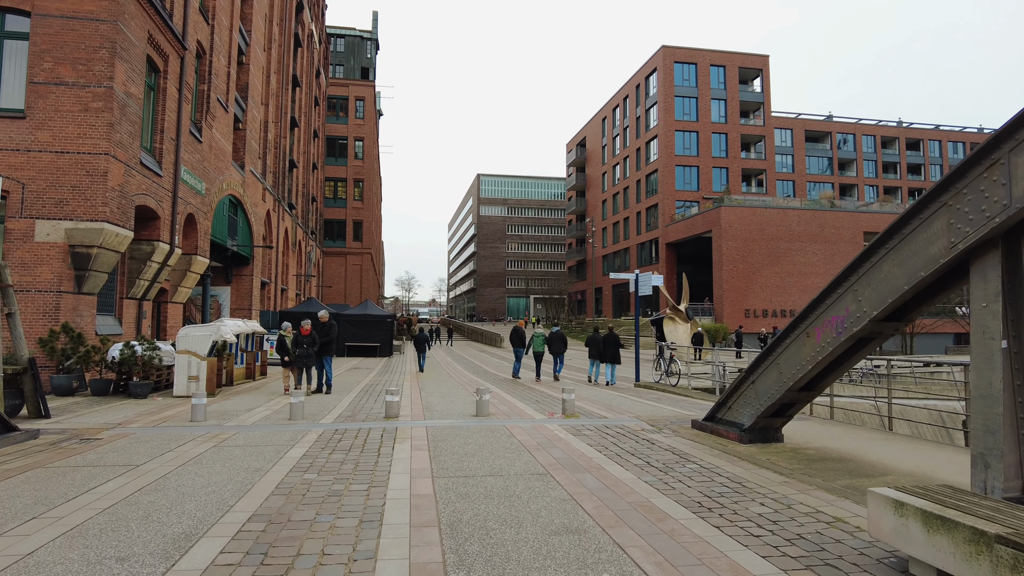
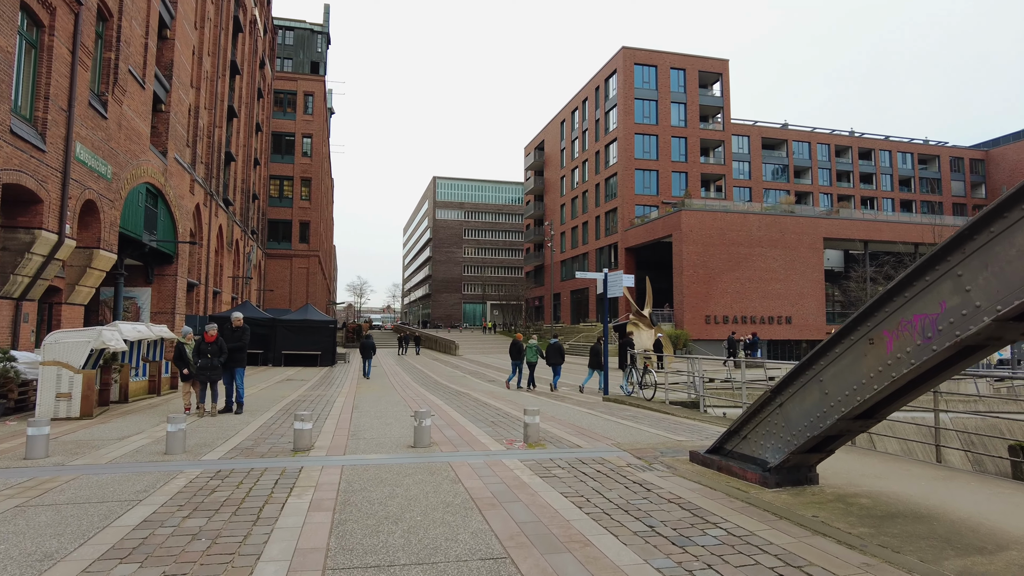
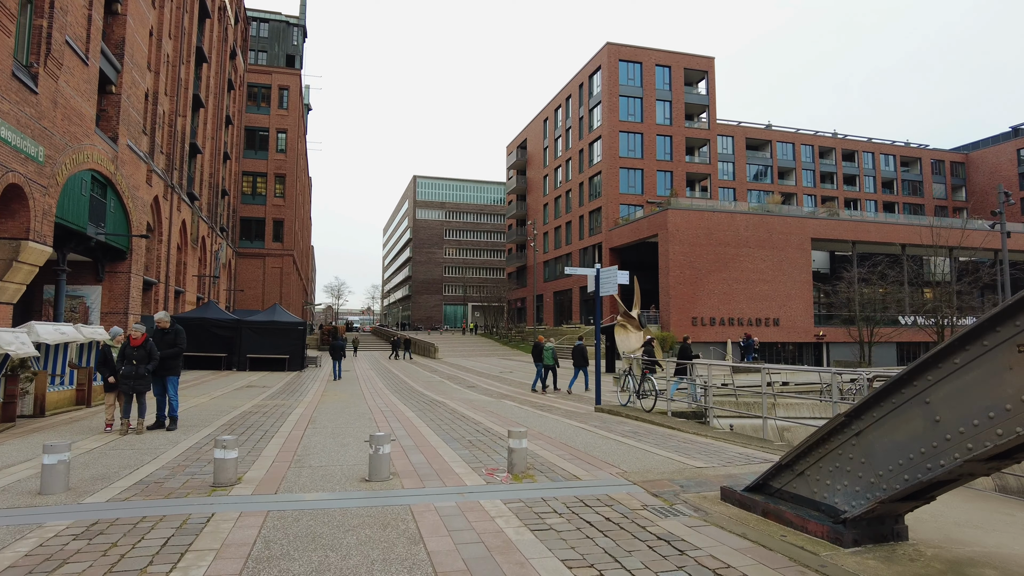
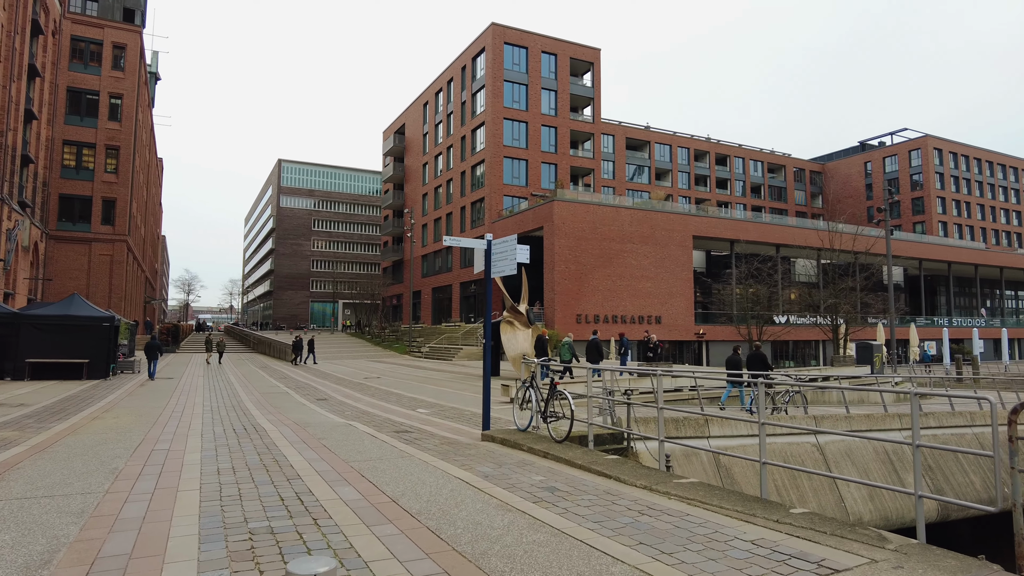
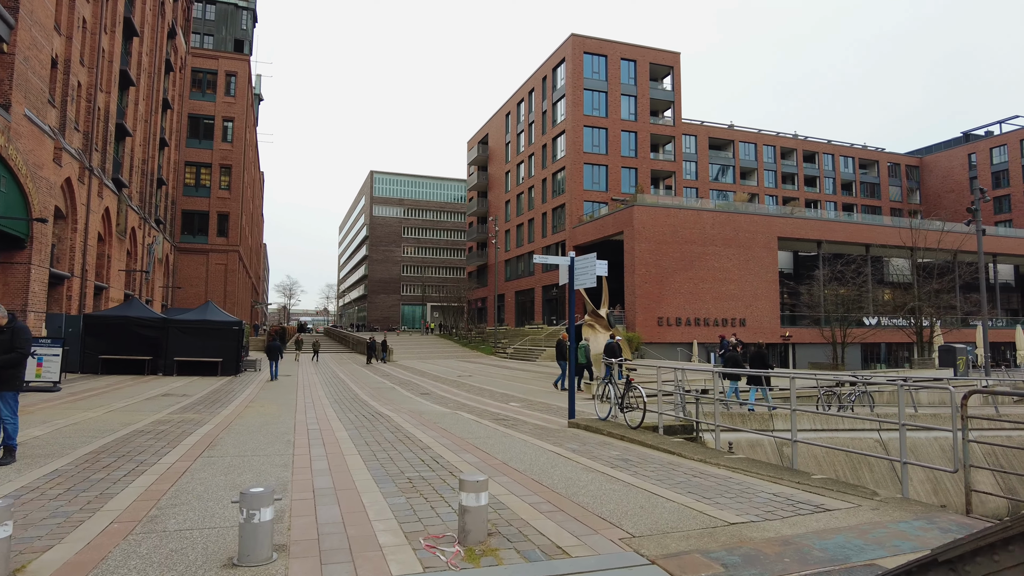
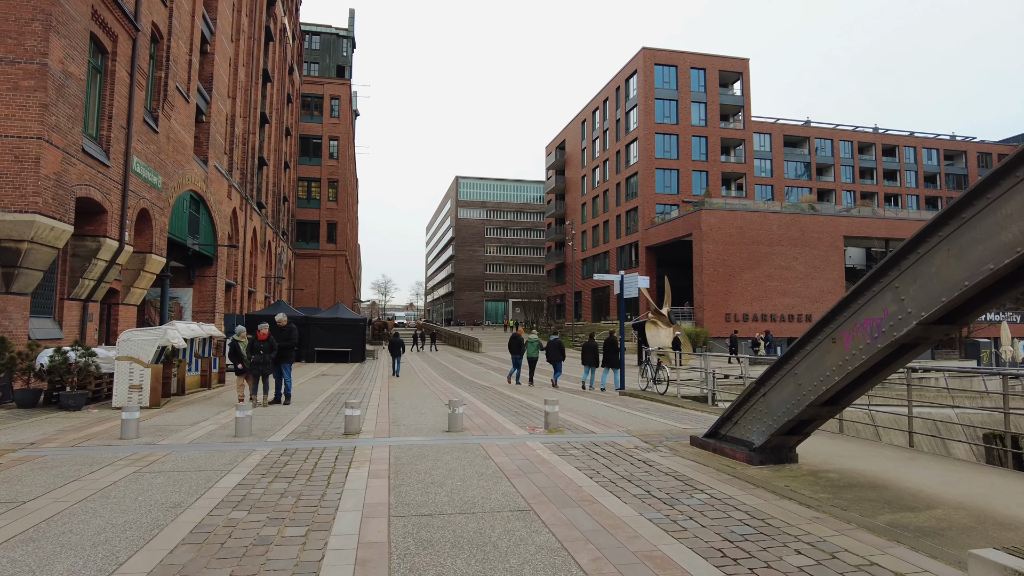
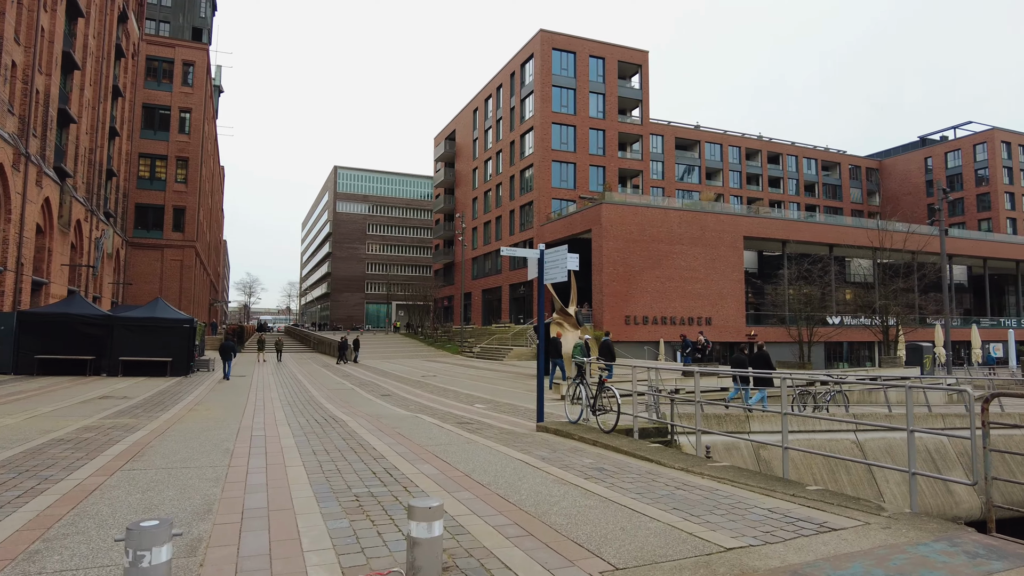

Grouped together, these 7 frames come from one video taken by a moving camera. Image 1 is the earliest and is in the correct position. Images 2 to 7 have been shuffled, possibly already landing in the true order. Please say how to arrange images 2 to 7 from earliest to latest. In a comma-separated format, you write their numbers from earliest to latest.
6, 2, 3, 5, 7, 4
